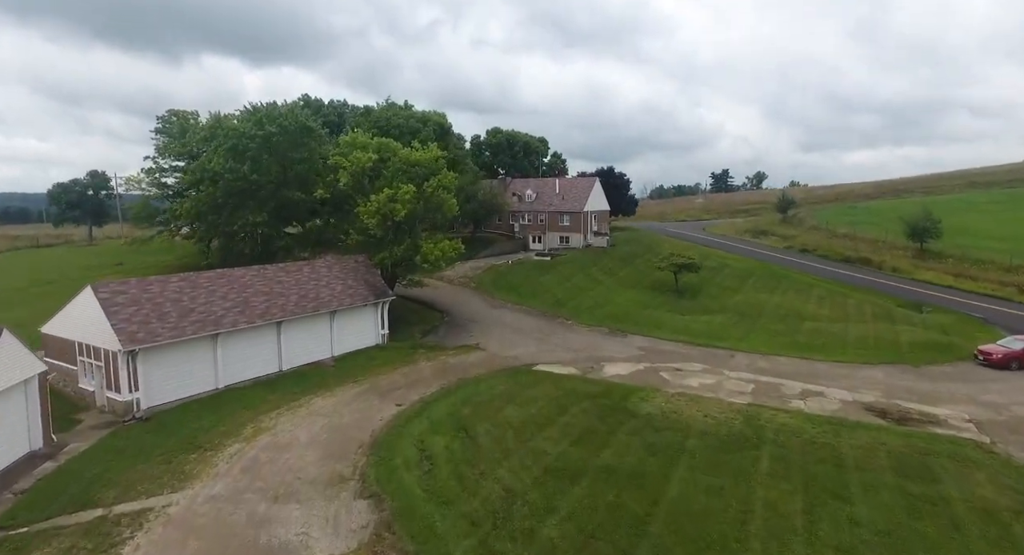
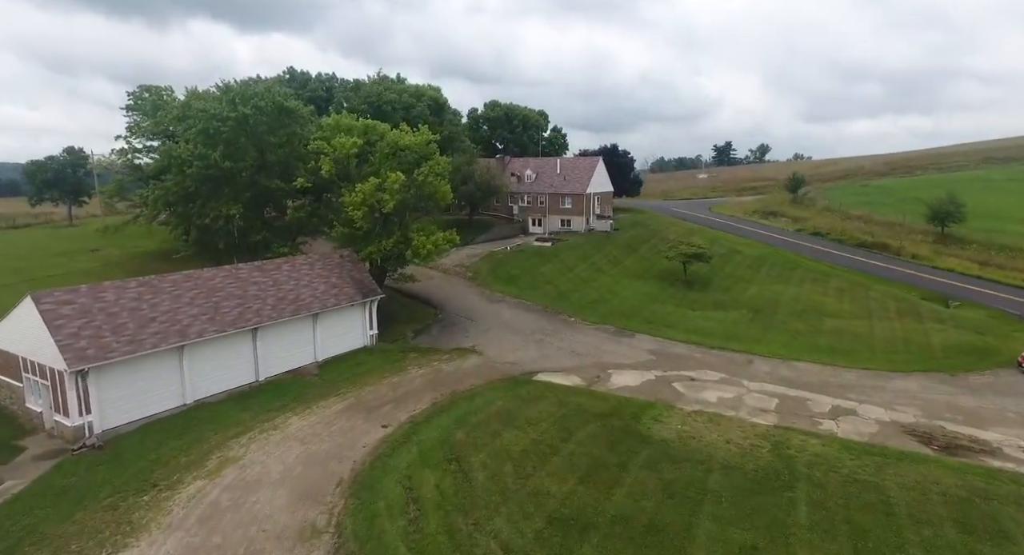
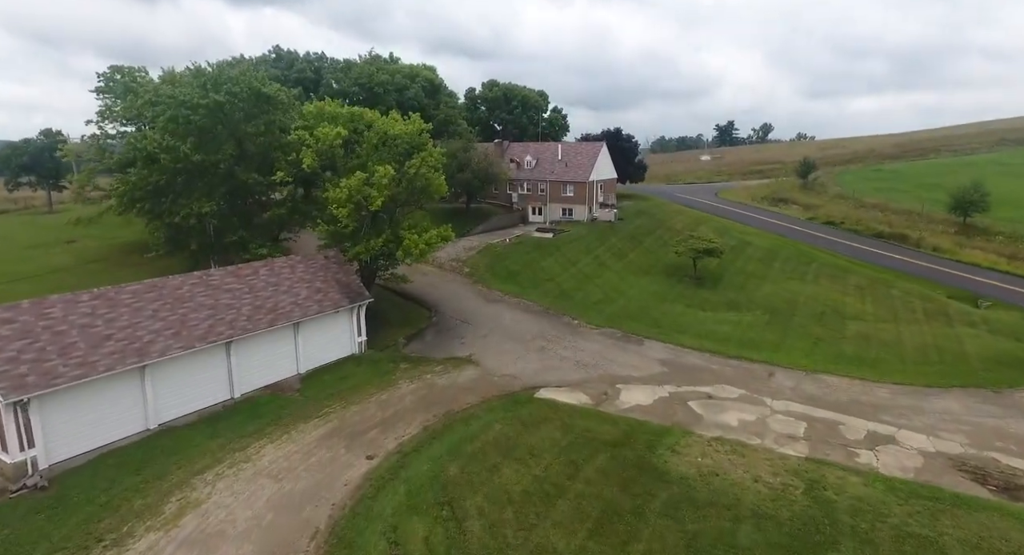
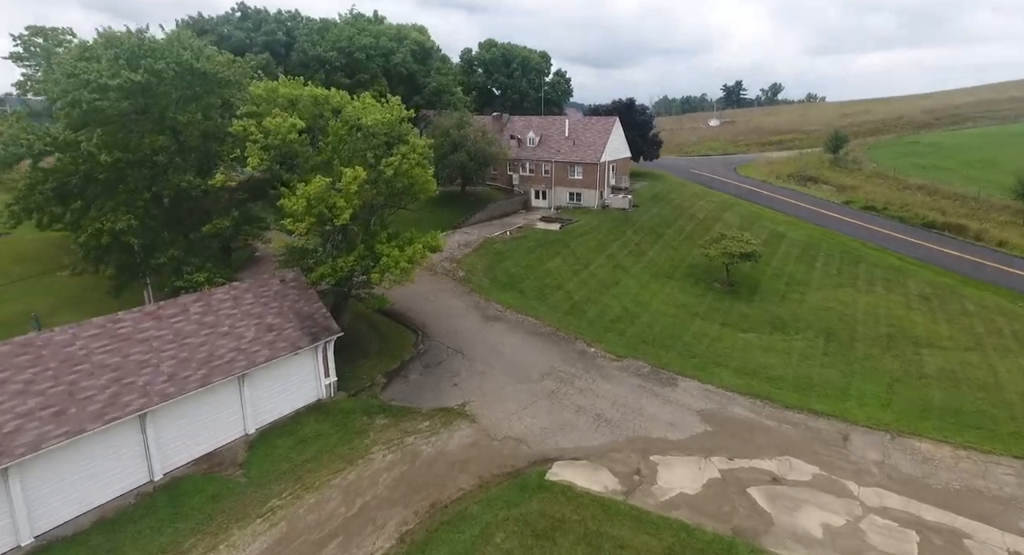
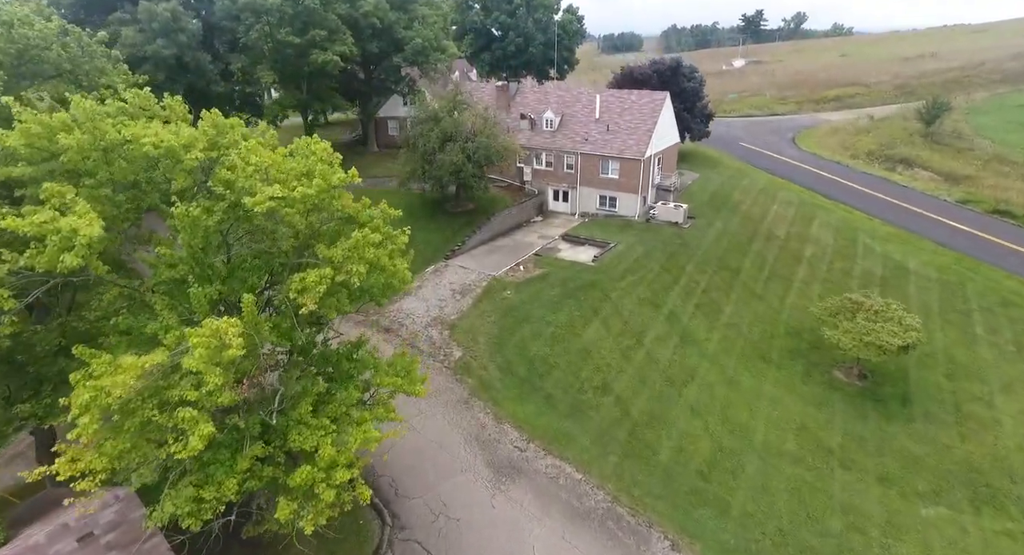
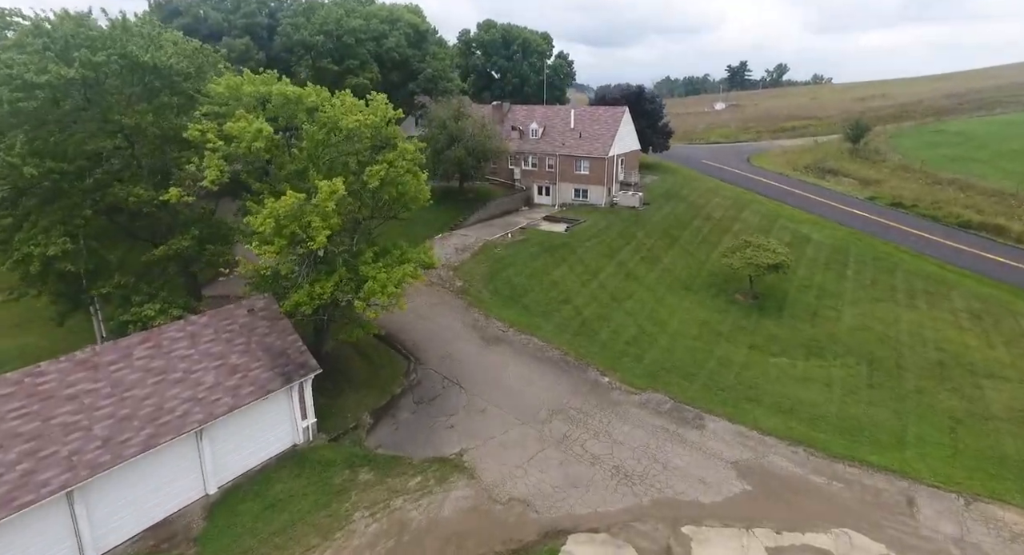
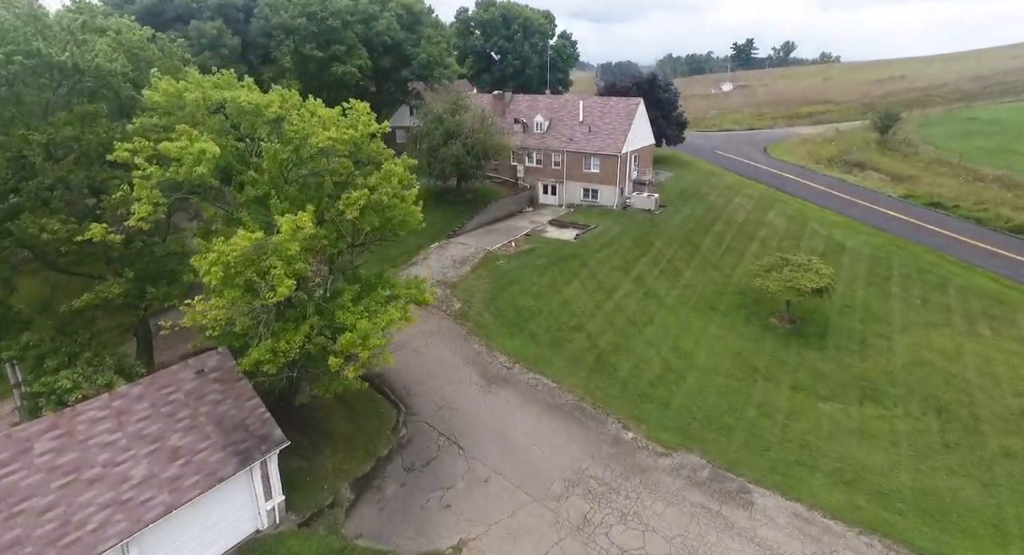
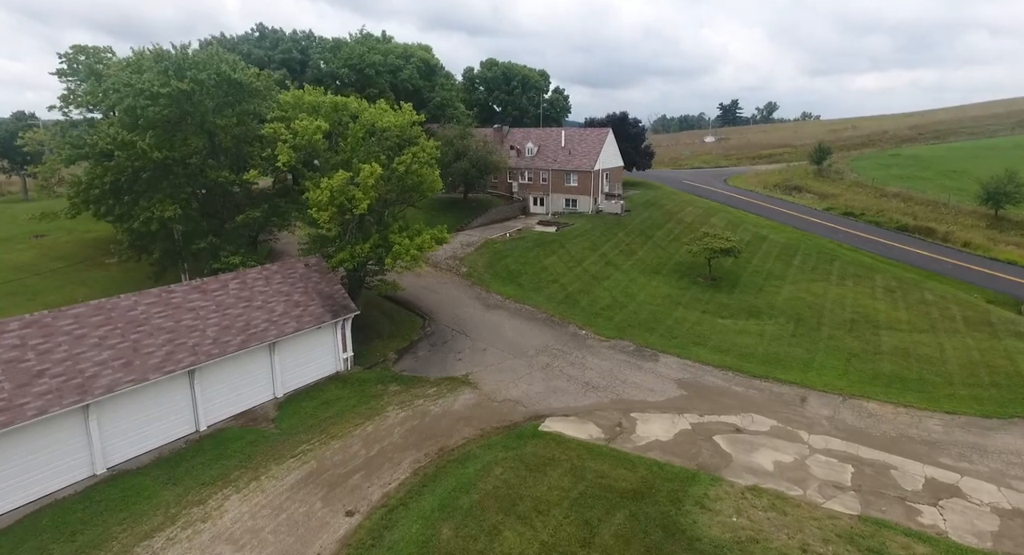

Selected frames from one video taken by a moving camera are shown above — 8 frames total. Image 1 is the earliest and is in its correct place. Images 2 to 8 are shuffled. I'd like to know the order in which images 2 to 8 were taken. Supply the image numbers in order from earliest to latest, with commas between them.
2, 3, 8, 4, 6, 7, 5
